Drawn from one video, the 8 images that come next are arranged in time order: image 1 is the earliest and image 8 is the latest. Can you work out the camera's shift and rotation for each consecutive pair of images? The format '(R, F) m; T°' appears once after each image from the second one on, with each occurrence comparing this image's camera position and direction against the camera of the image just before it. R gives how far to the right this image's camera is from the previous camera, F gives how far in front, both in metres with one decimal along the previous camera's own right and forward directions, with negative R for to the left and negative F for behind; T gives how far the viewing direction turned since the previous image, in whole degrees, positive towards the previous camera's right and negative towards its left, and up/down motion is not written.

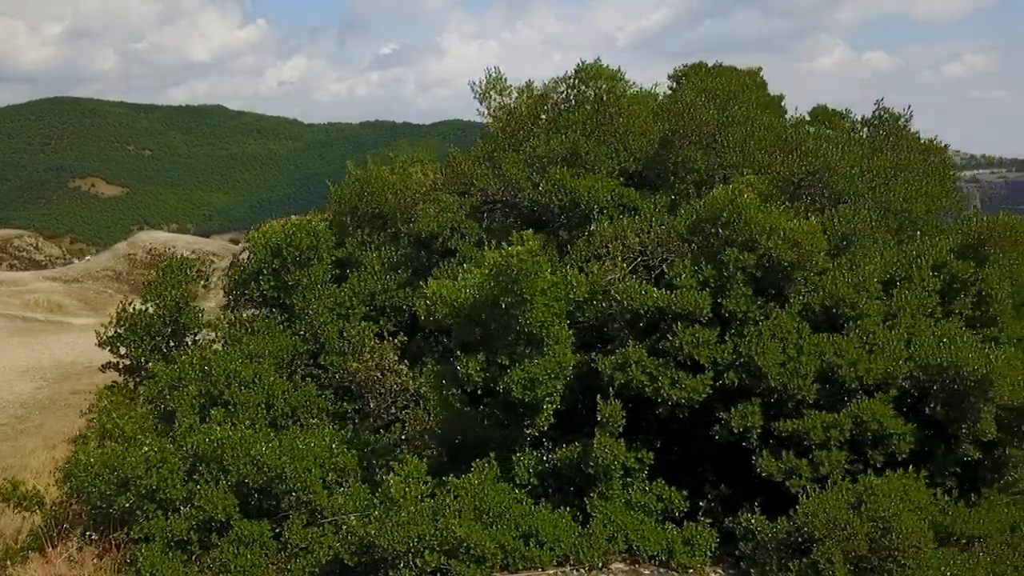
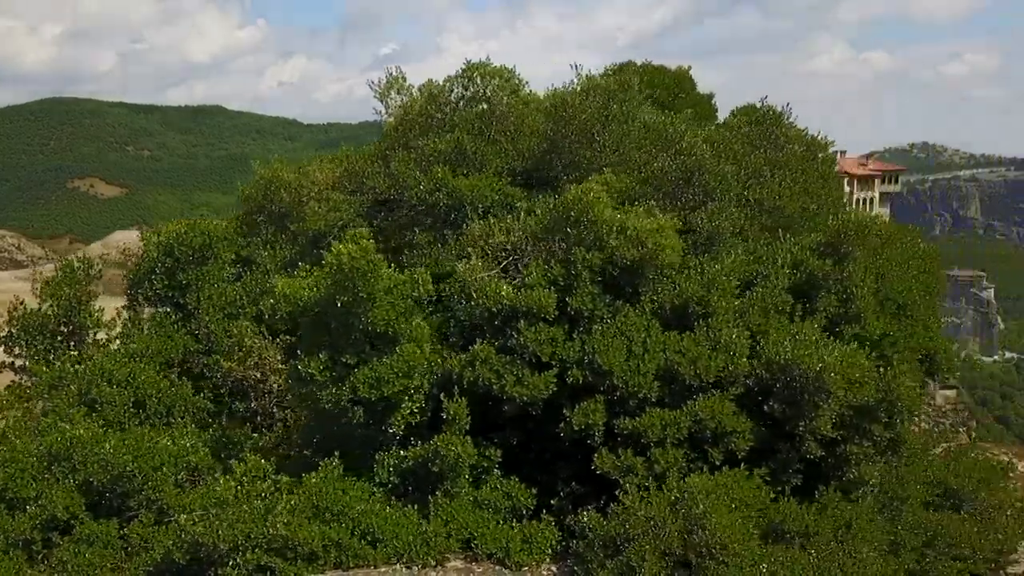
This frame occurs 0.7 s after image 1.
(+1.3, 0.0) m; 0°
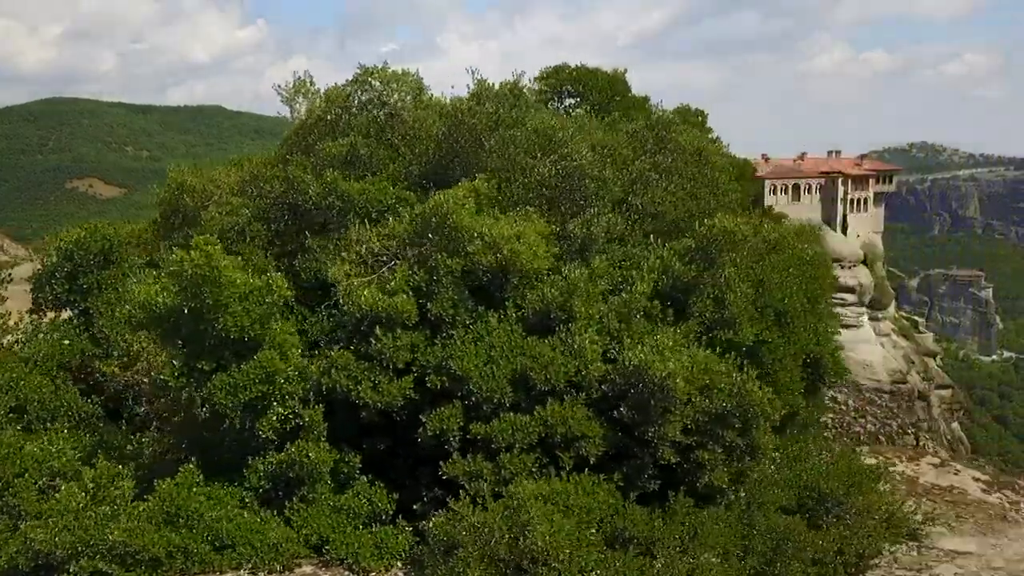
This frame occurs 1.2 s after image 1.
(+1.2, 0.0) m; 0°
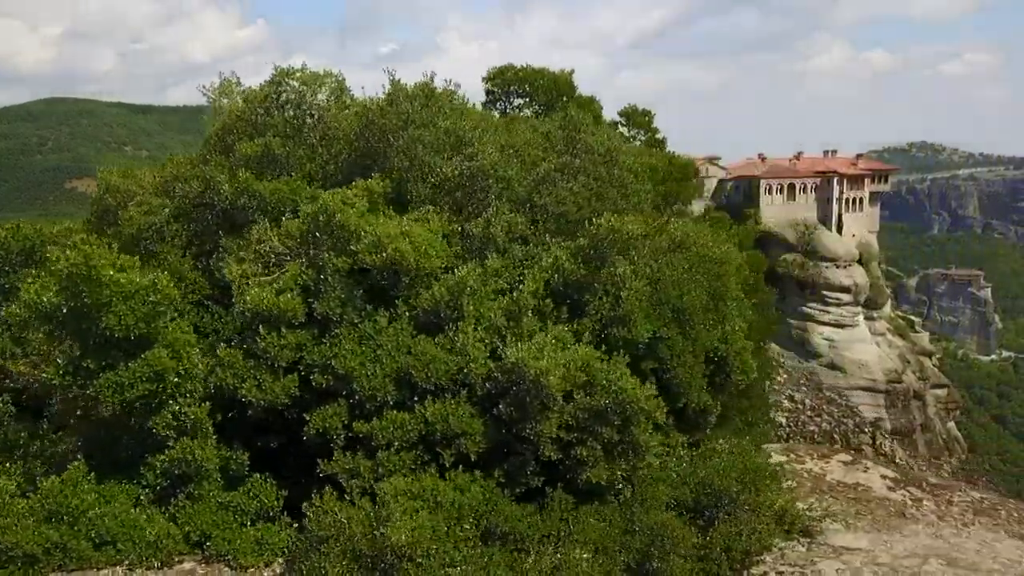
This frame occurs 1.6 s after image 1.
(+1.0, -0.1) m; 0°
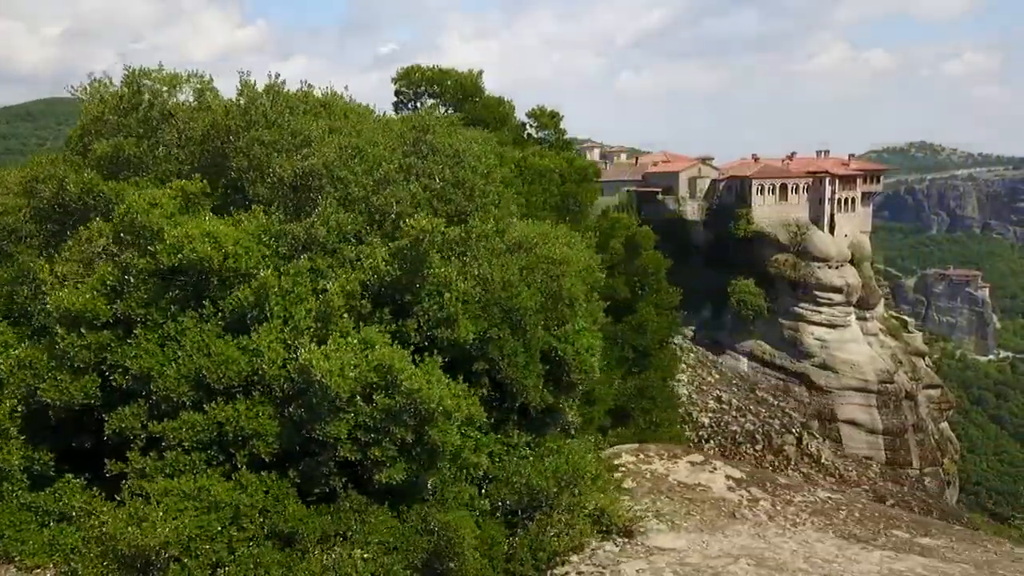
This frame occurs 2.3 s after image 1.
(+1.7, 0.0) m; 0°
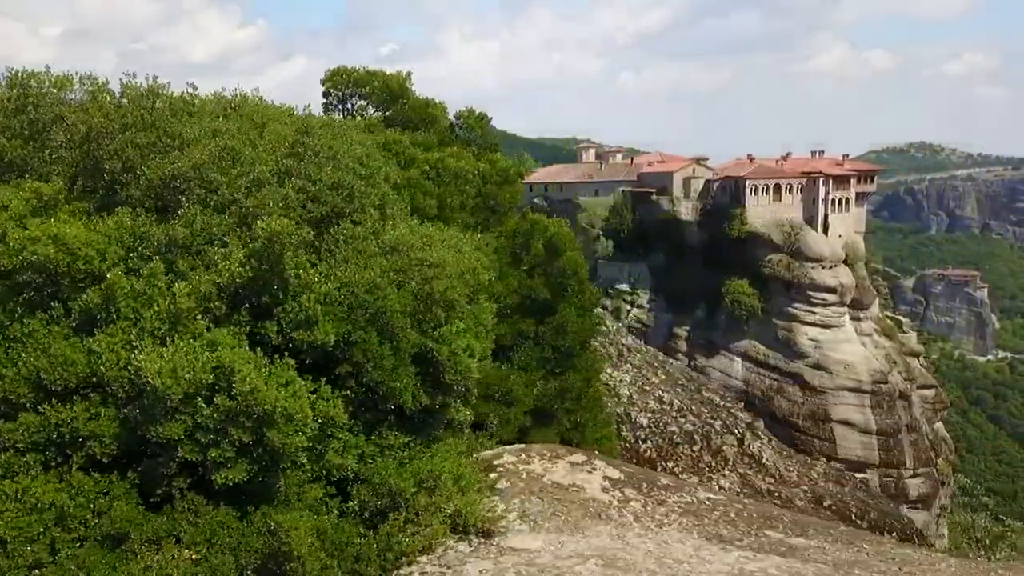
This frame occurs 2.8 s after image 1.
(+1.3, 0.0) m; 0°
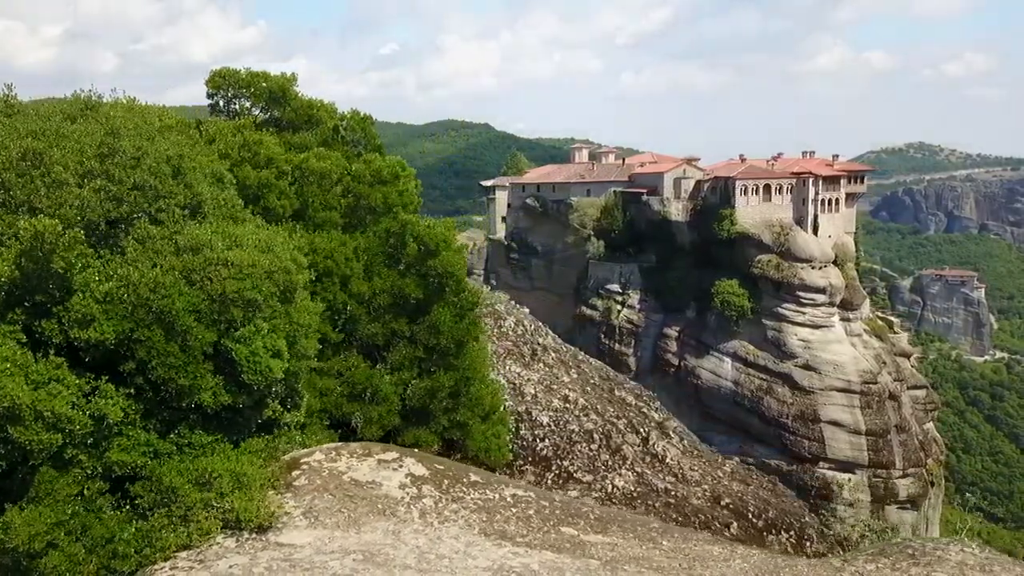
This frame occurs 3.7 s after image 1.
(+2.1, -0.1) m; 0°
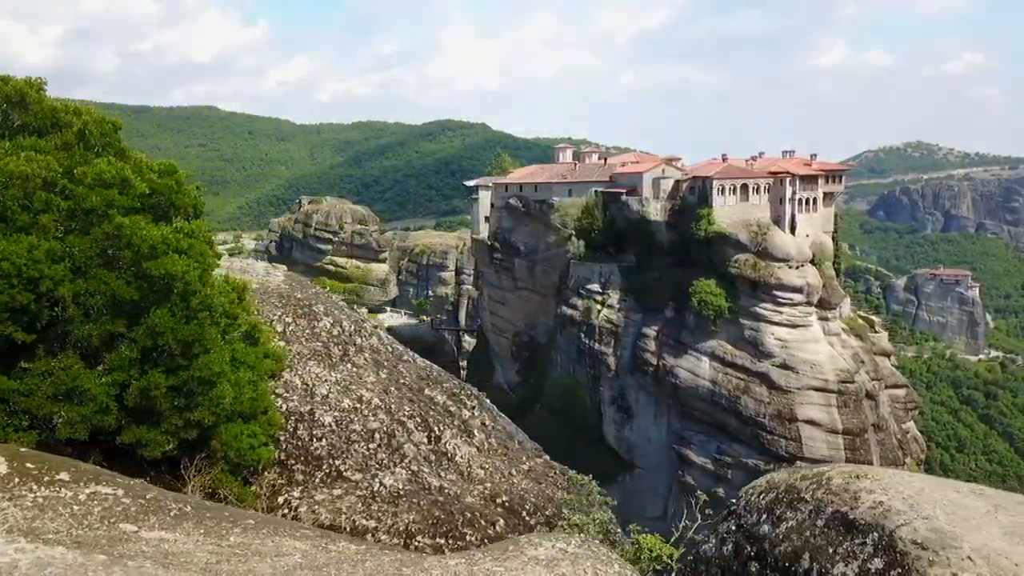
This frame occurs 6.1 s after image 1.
(+4.8, -0.2) m; 0°
